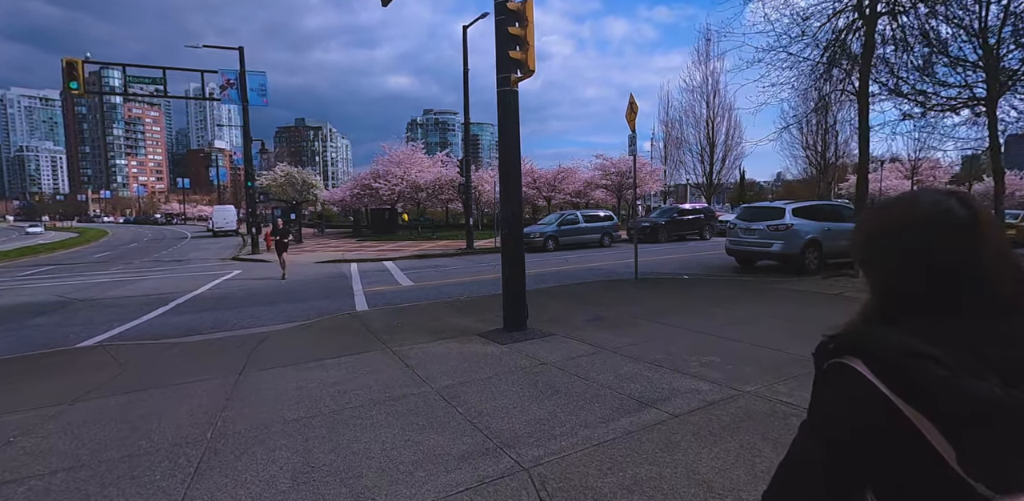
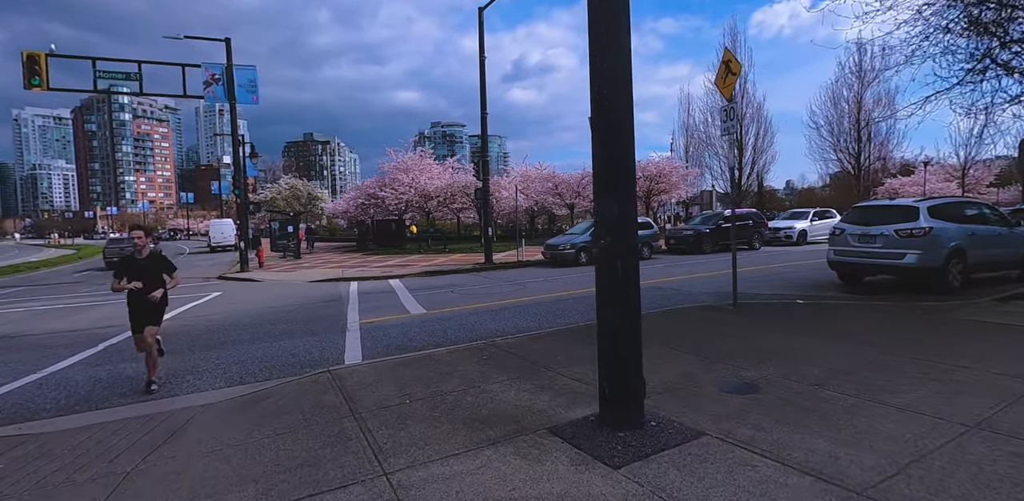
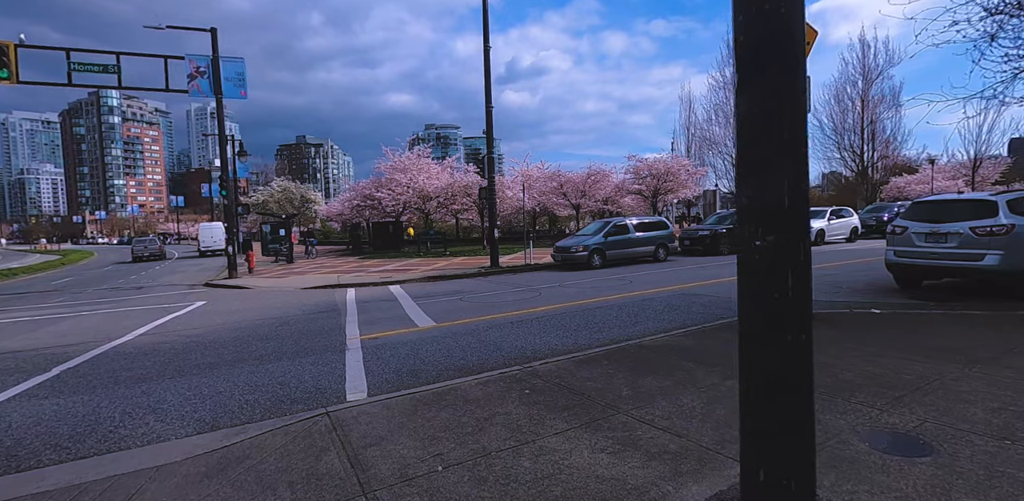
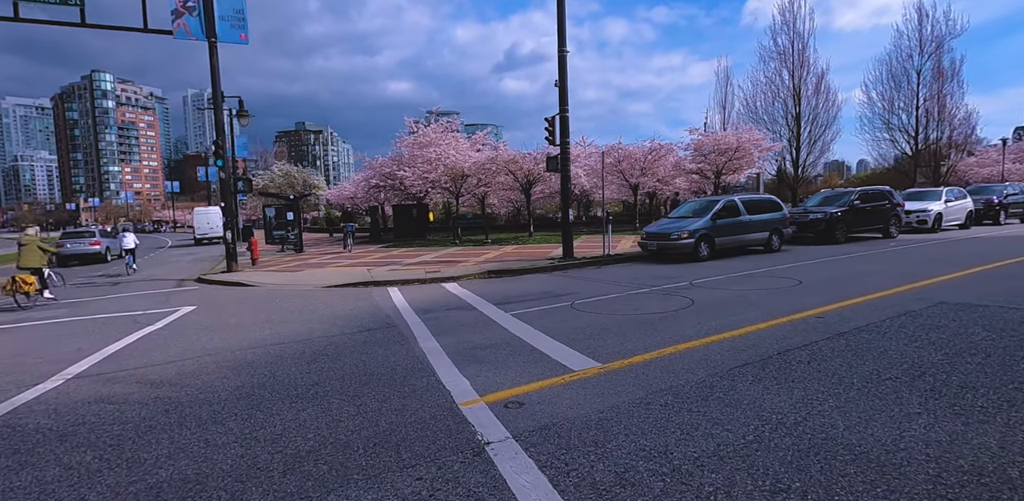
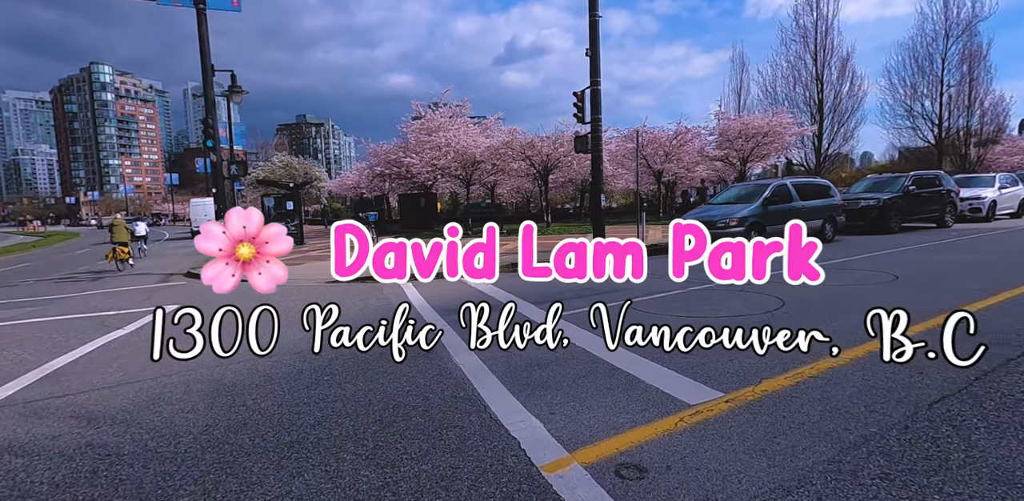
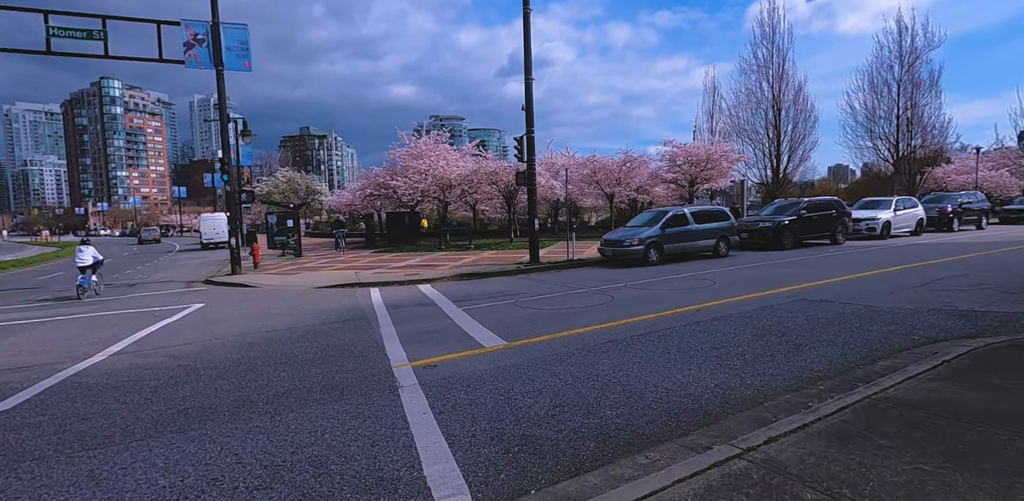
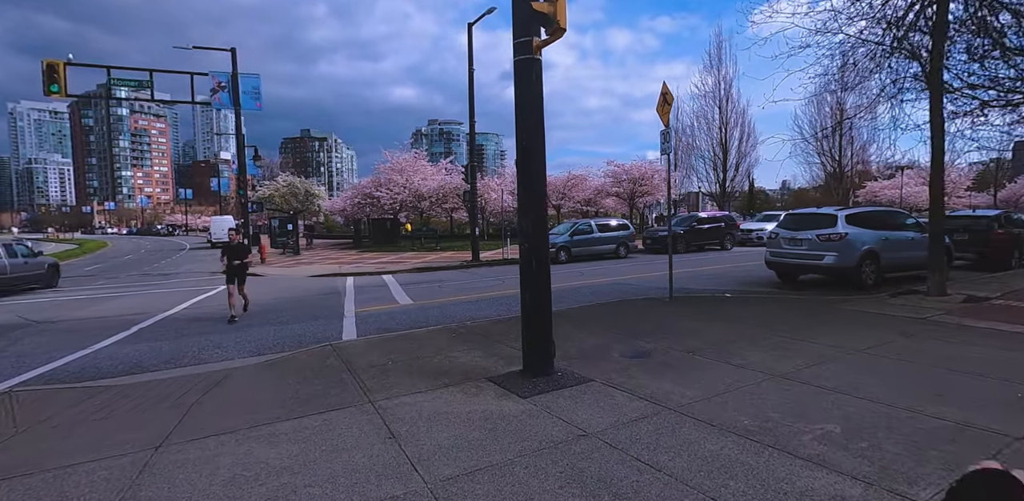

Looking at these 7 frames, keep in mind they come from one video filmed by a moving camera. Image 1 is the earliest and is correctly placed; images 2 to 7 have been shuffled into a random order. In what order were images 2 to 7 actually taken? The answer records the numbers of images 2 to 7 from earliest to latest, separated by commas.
7, 2, 3, 6, 4, 5
